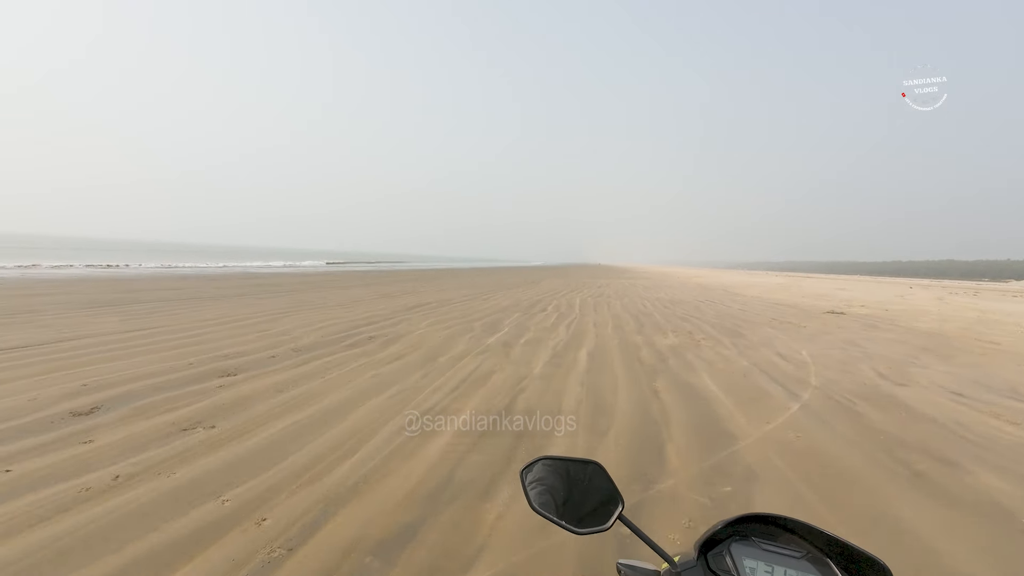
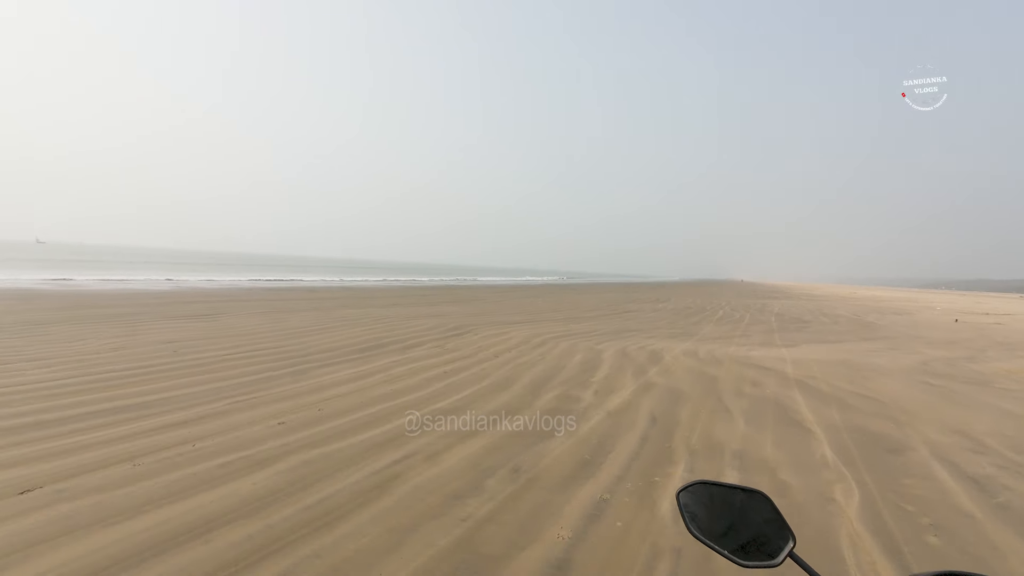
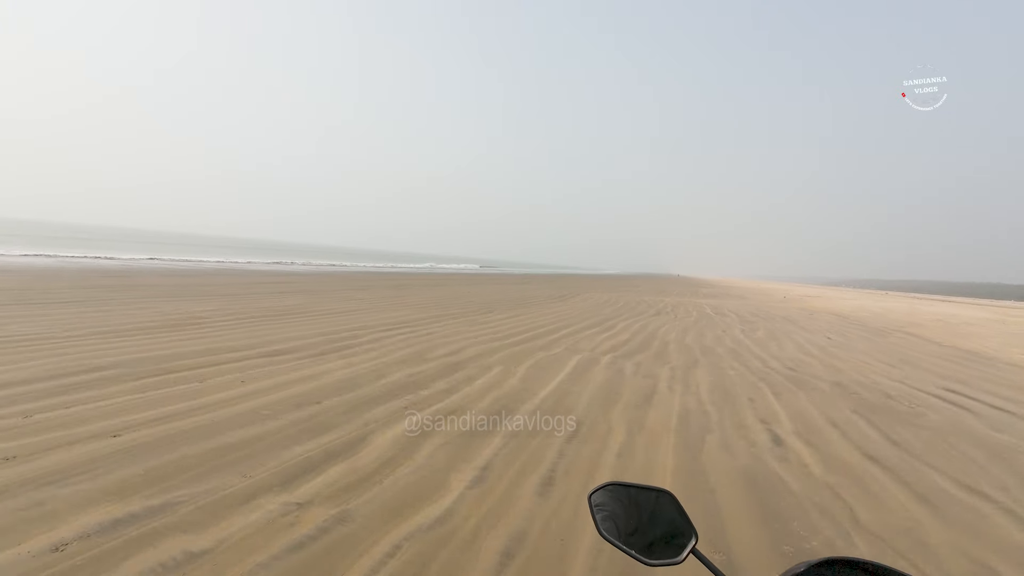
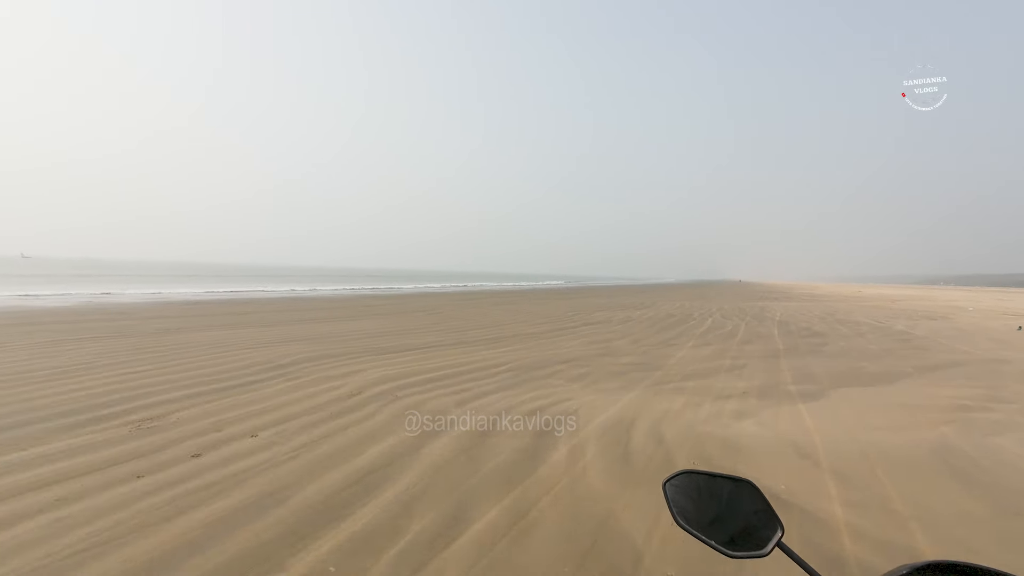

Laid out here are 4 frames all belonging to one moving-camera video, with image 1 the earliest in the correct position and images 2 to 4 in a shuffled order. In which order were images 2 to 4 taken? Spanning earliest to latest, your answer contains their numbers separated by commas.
3, 2, 4
